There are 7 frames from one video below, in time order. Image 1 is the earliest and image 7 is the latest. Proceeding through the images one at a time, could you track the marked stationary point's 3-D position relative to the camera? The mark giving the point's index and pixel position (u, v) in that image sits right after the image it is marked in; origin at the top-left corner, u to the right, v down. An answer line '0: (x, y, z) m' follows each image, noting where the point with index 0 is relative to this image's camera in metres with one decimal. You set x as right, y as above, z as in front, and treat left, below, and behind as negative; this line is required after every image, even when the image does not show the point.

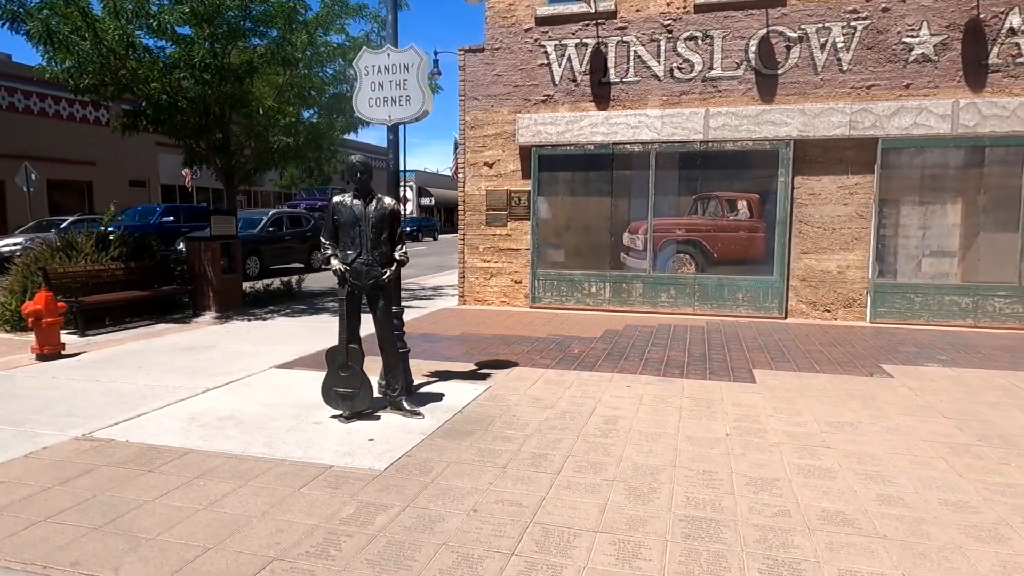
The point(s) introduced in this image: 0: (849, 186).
0: (+4.8, +1.5, +9.5) m
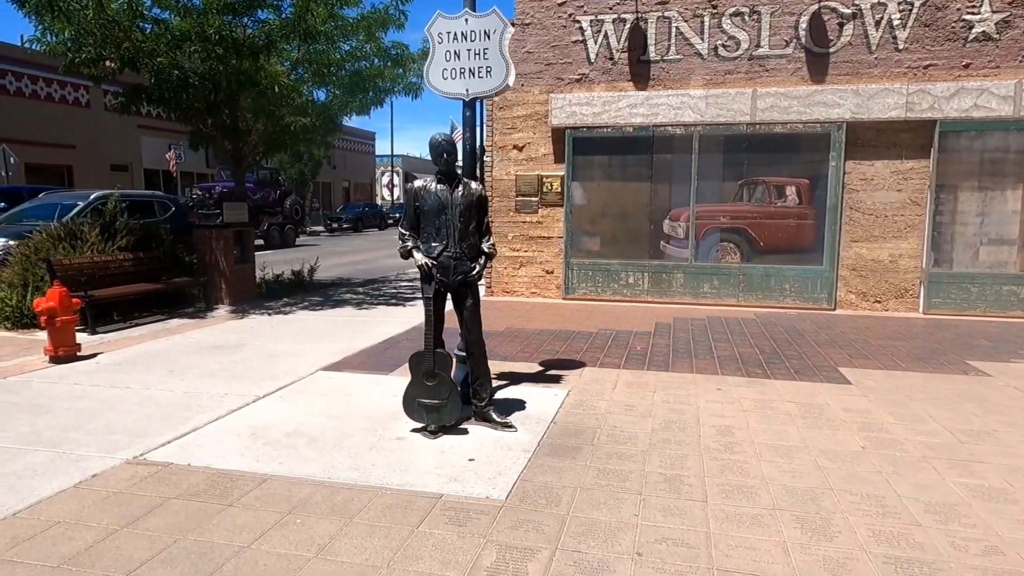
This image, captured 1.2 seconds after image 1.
0: (+5.3, +1.6, +9.1) m
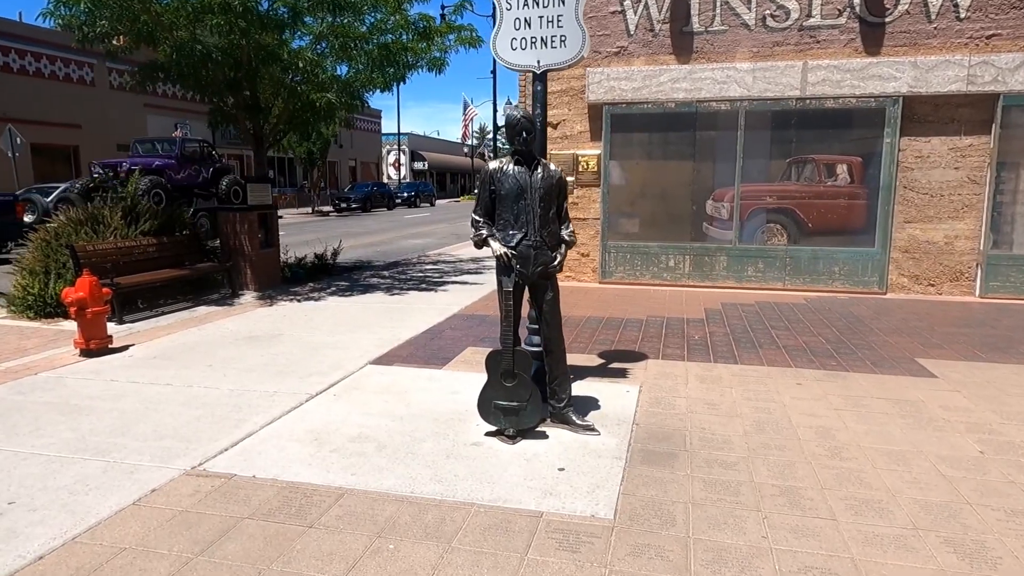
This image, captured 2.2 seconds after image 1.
0: (+5.8, +1.8, +8.6) m
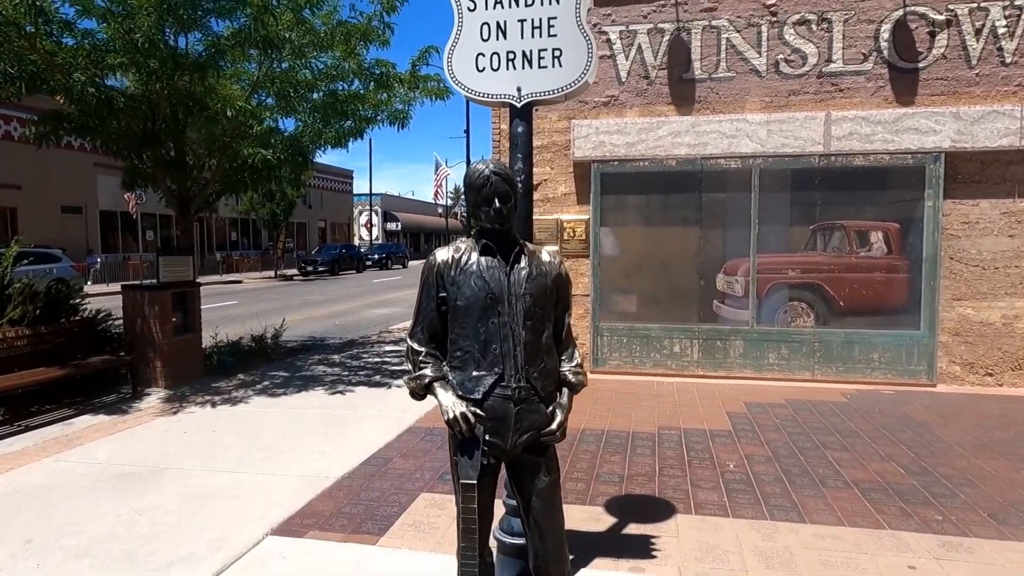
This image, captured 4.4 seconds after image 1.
0: (+5.5, +0.8, +7.3) m
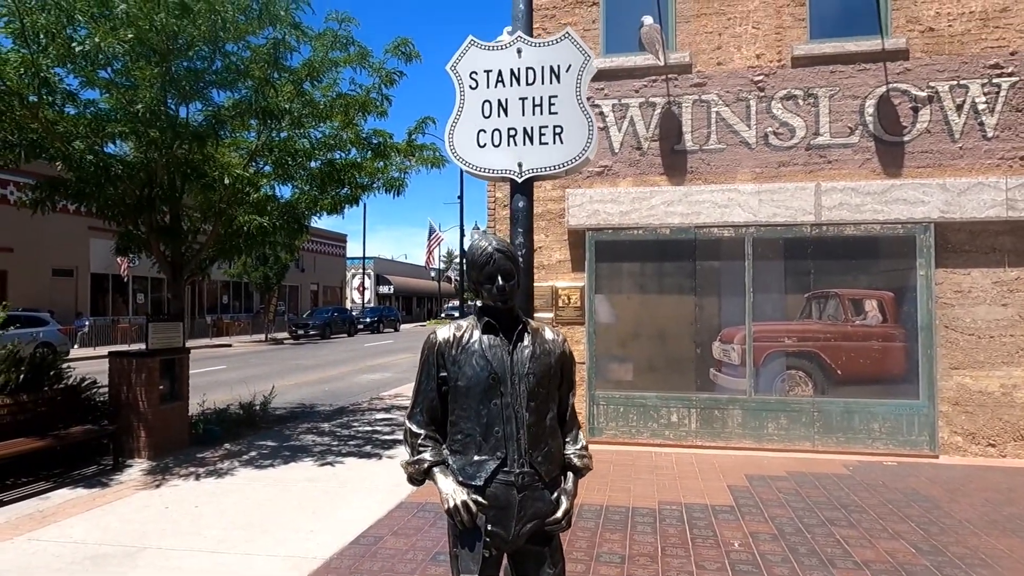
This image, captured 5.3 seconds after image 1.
0: (+5.5, +0.1, +7.4) m
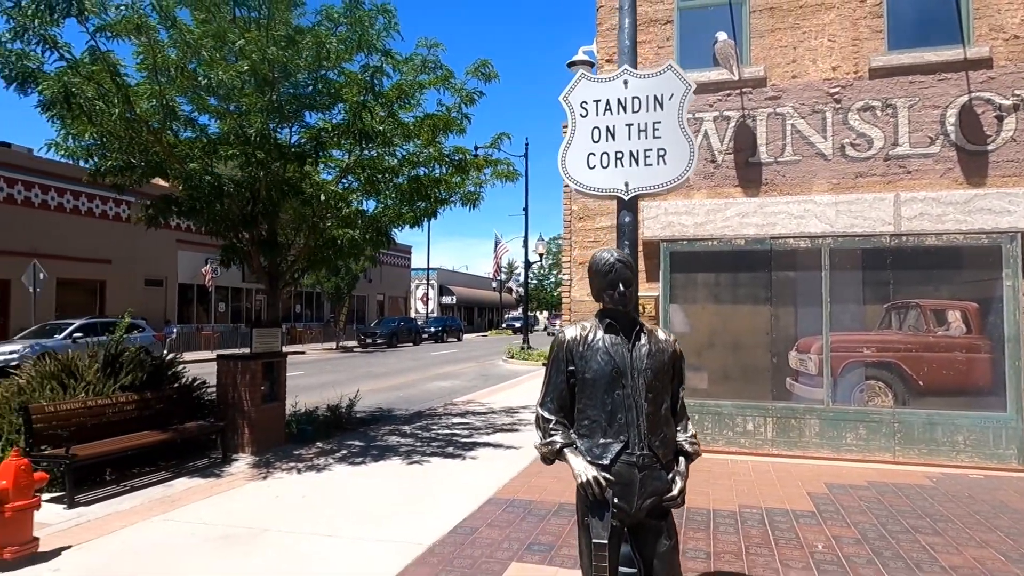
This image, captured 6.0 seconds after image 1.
0: (+6.4, 0.0, +7.2) m
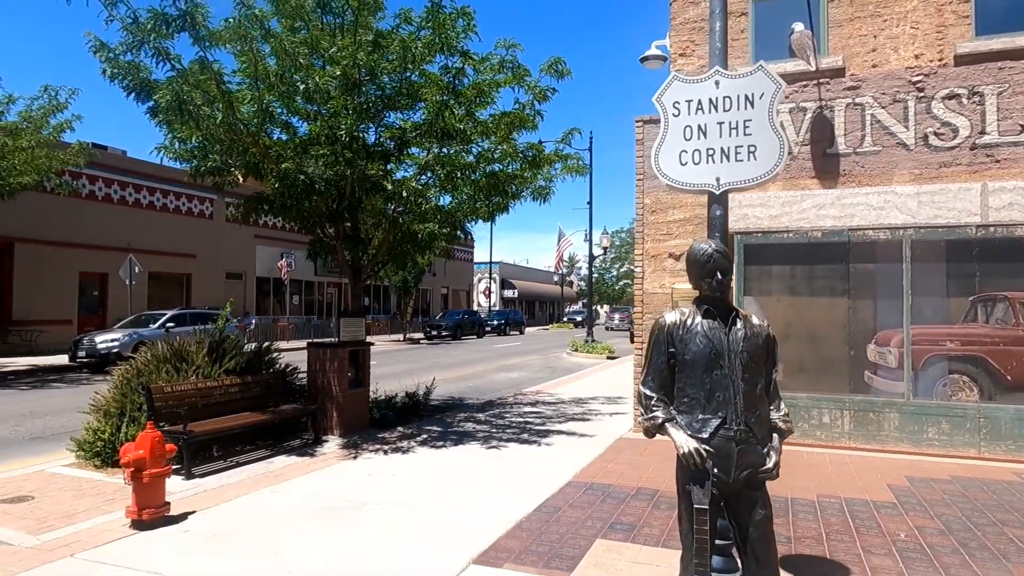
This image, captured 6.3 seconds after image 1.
0: (+7.2, 0.0, +6.8) m
